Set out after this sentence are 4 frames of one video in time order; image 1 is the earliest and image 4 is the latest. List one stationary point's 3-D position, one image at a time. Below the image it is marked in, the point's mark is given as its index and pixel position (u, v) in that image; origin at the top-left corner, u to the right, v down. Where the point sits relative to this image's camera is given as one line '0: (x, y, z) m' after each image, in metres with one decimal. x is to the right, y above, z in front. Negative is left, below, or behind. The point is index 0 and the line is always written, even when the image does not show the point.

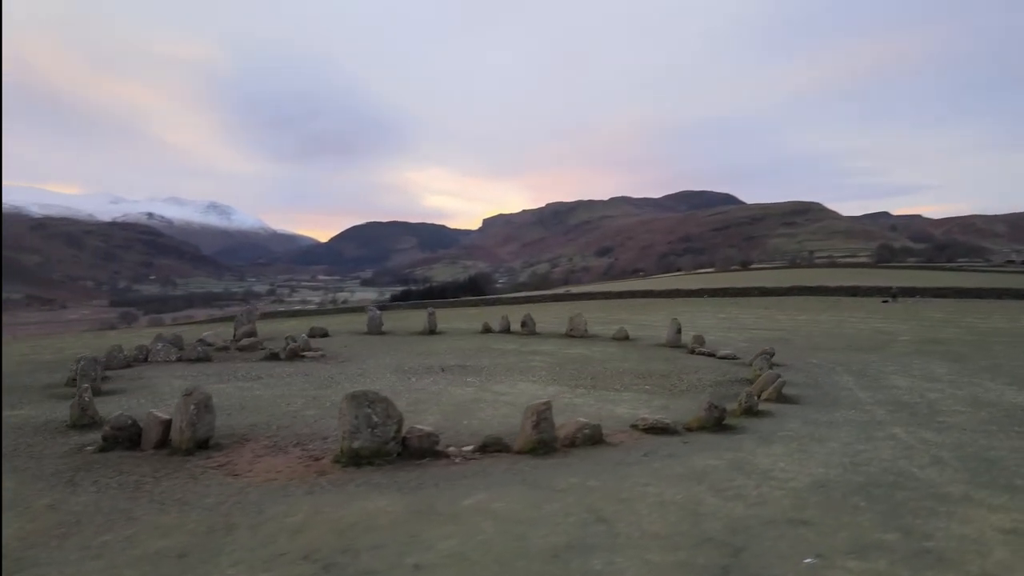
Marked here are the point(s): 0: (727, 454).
0: (+1.9, -1.5, +6.7) m
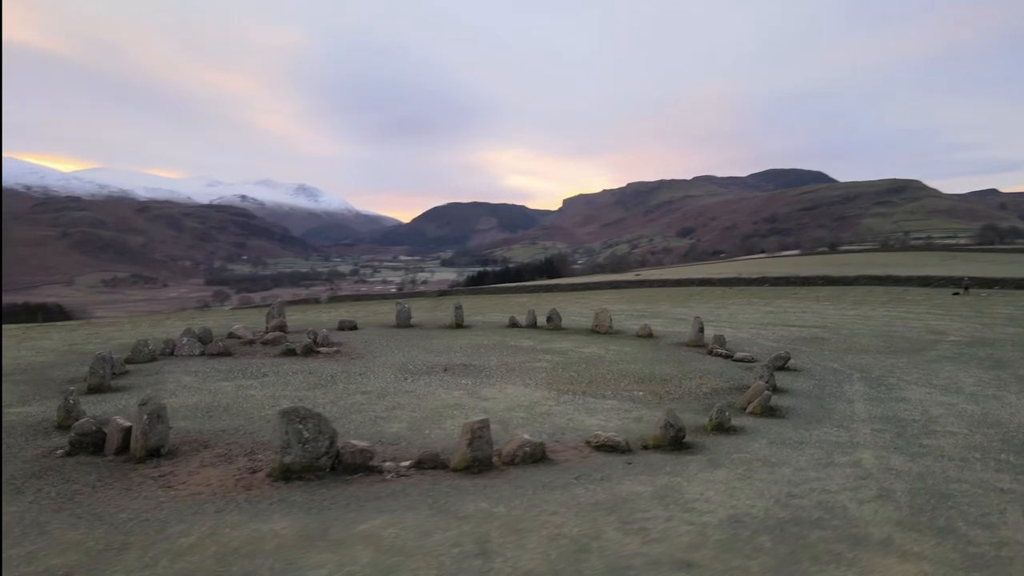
0: (+1.3, -1.7, +6.5) m
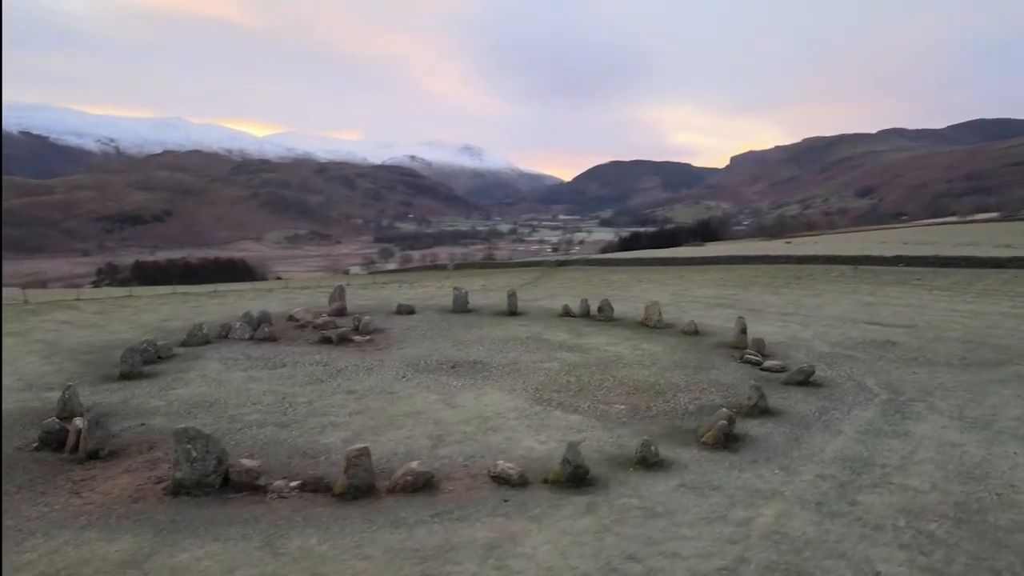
0: (0.0, -2.1, +6.5) m
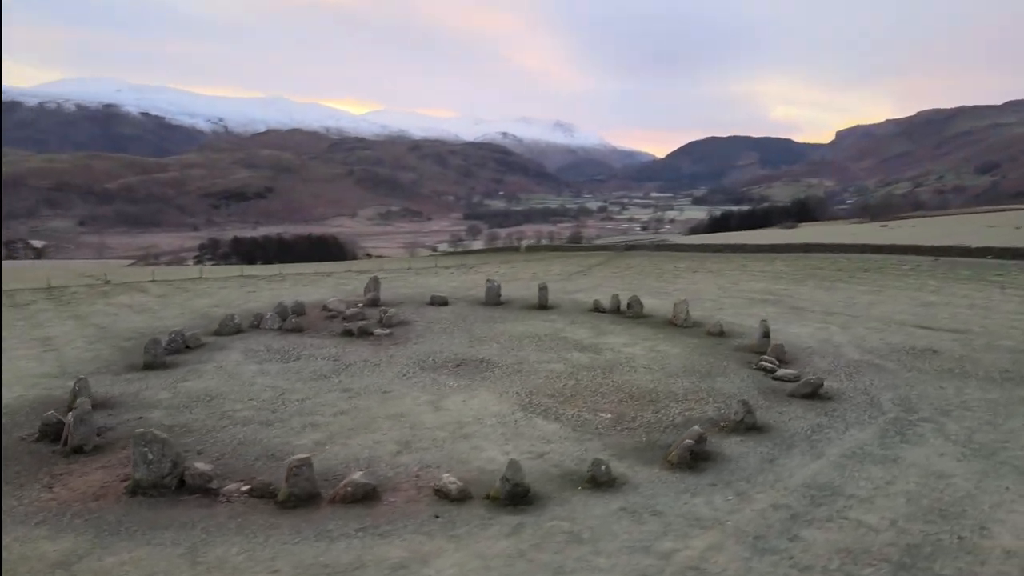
0: (-0.8, -2.3, +6.6) m
